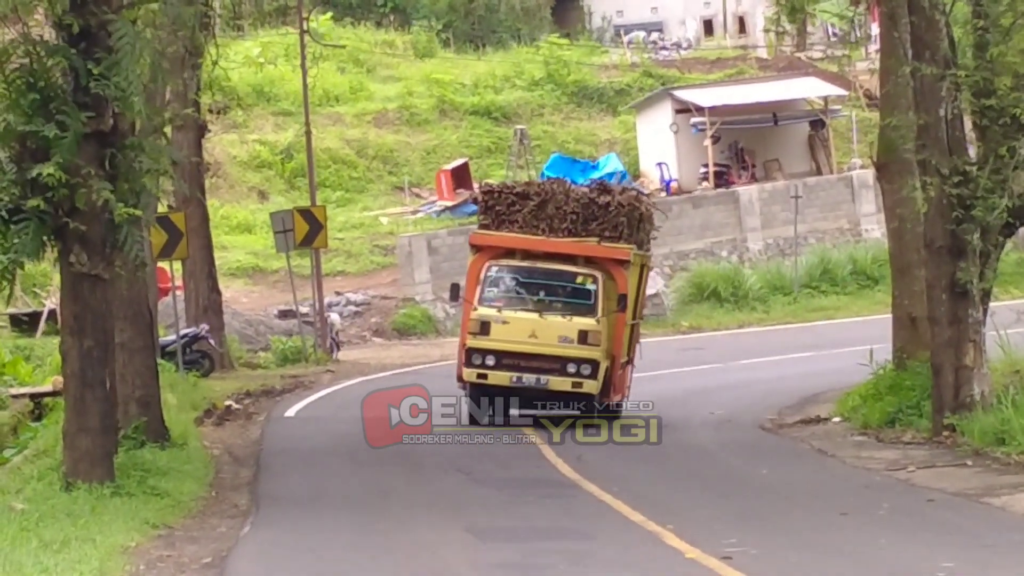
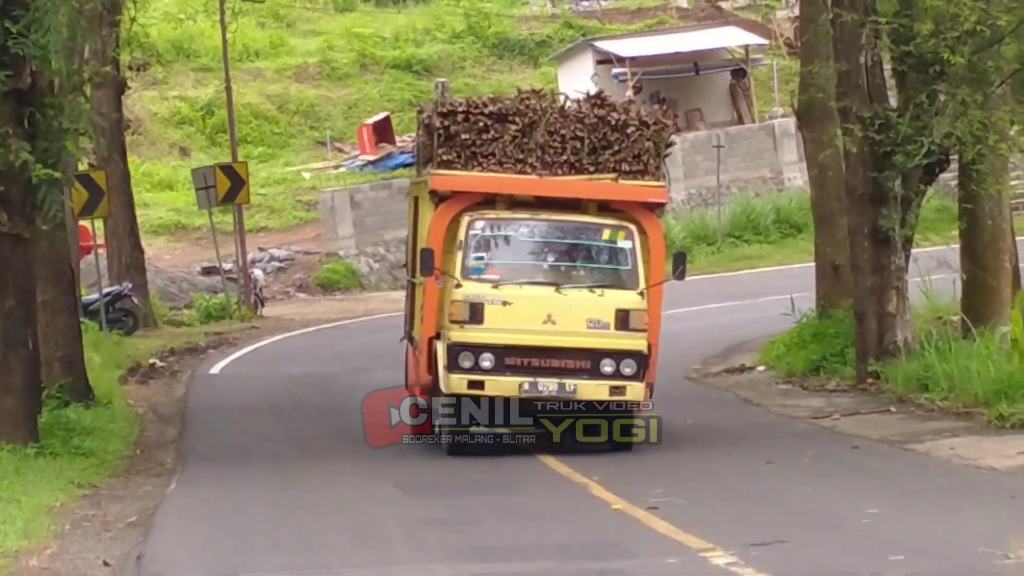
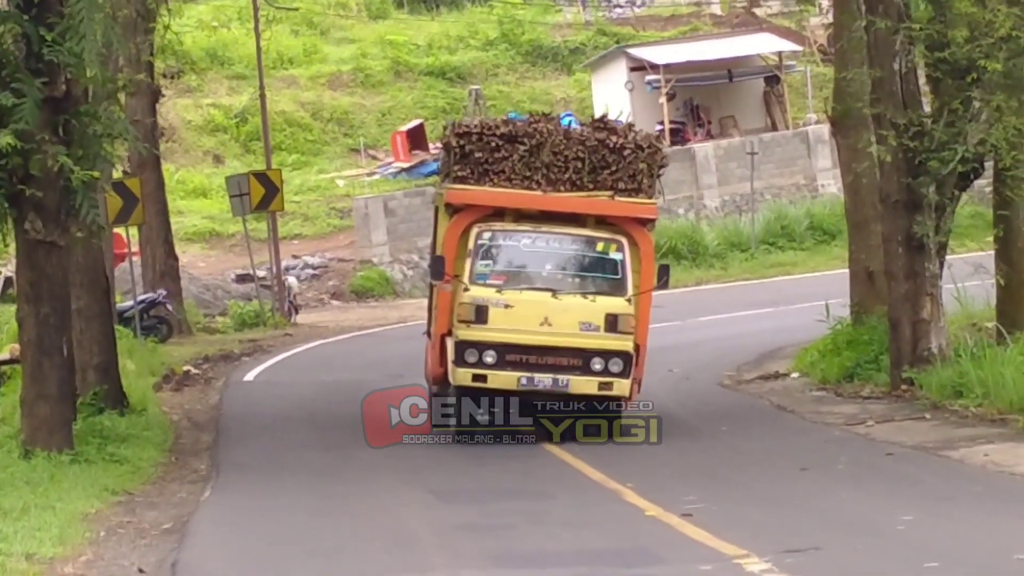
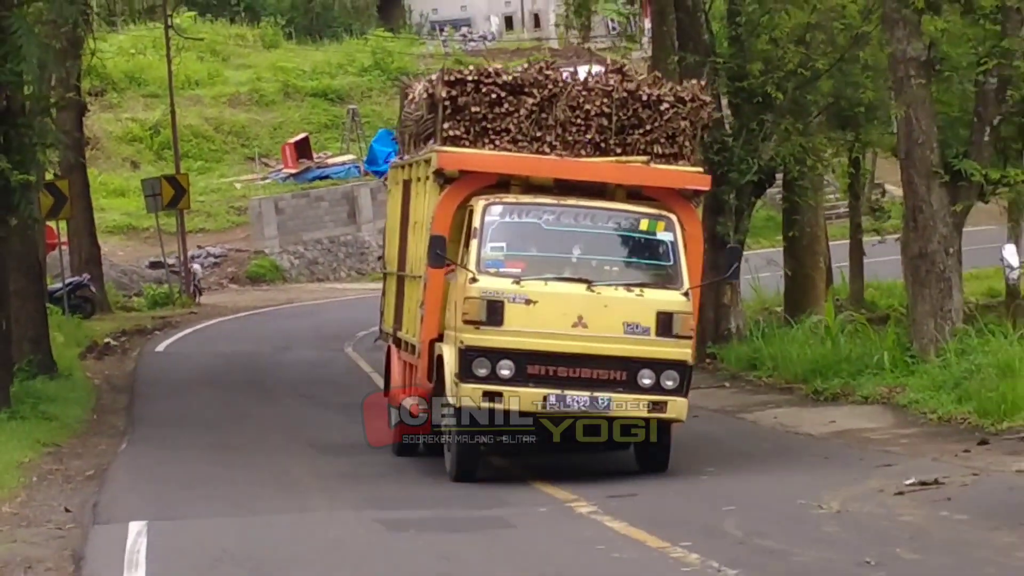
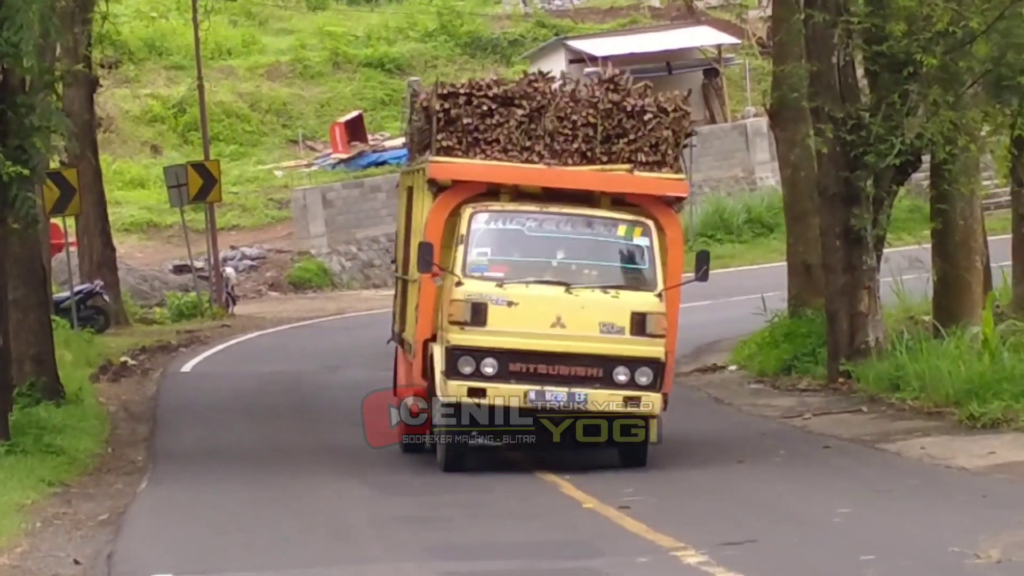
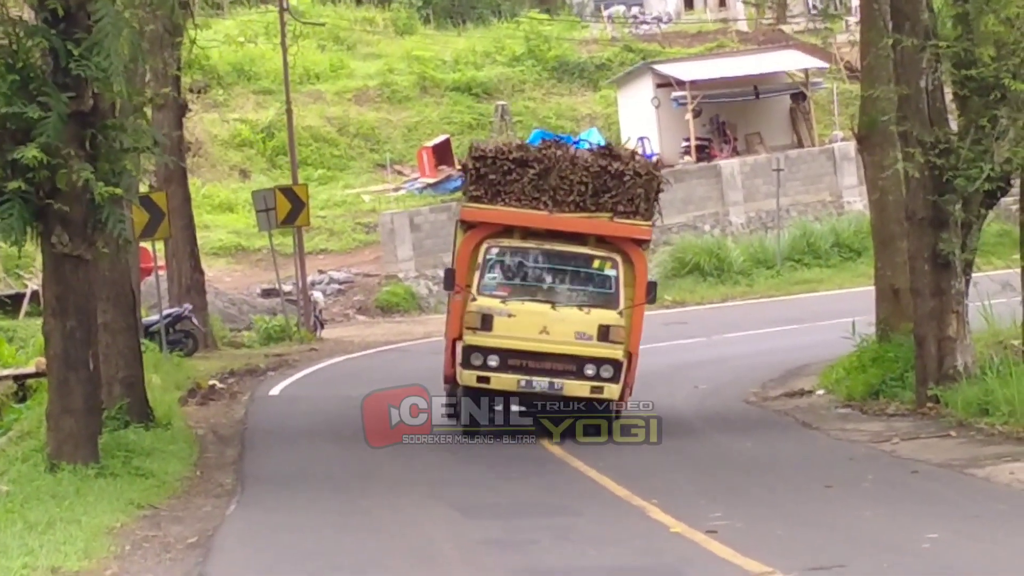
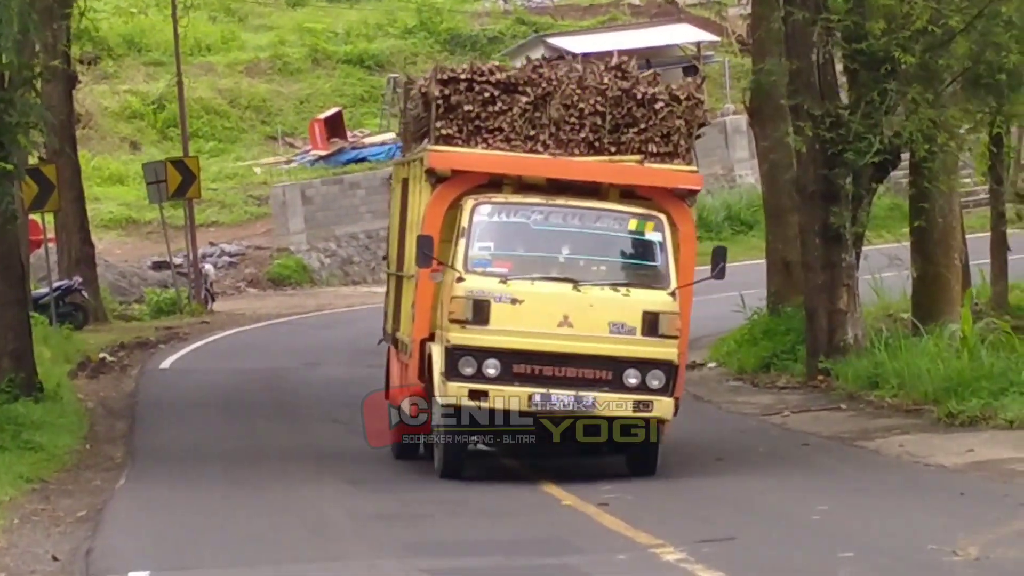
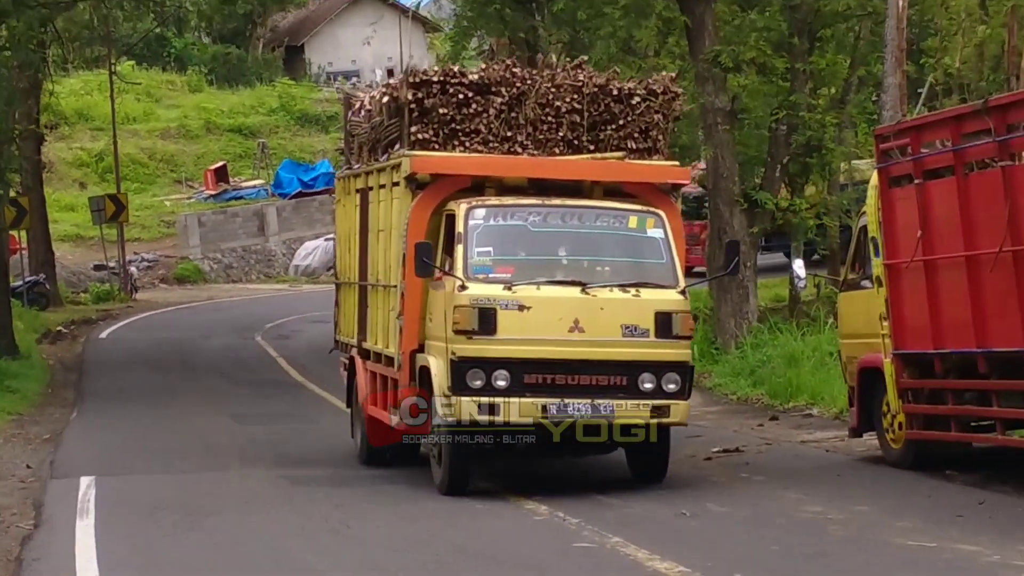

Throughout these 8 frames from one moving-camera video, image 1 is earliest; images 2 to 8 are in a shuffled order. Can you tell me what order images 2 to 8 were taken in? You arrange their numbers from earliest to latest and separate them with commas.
6, 3, 2, 5, 7, 4, 8
